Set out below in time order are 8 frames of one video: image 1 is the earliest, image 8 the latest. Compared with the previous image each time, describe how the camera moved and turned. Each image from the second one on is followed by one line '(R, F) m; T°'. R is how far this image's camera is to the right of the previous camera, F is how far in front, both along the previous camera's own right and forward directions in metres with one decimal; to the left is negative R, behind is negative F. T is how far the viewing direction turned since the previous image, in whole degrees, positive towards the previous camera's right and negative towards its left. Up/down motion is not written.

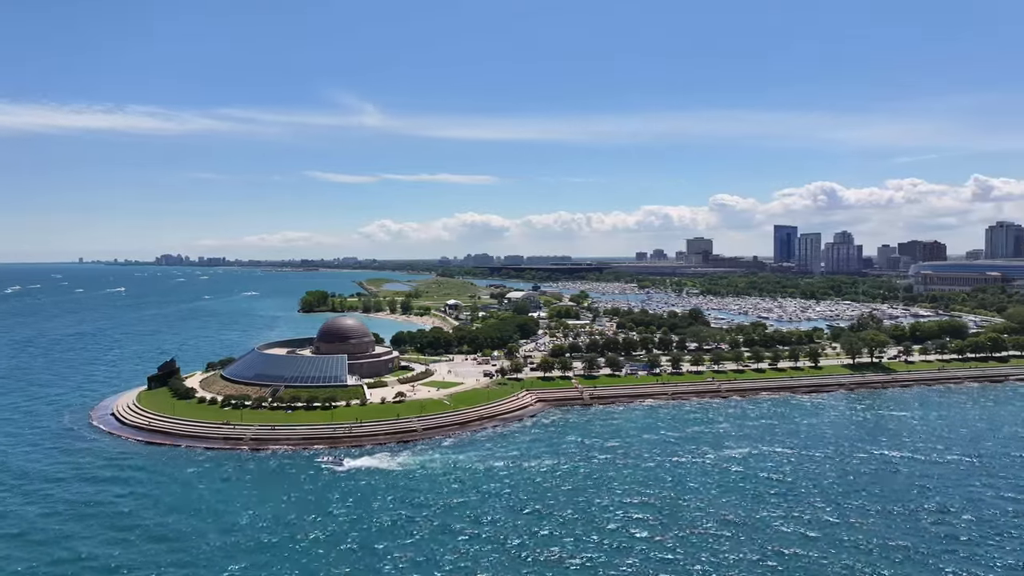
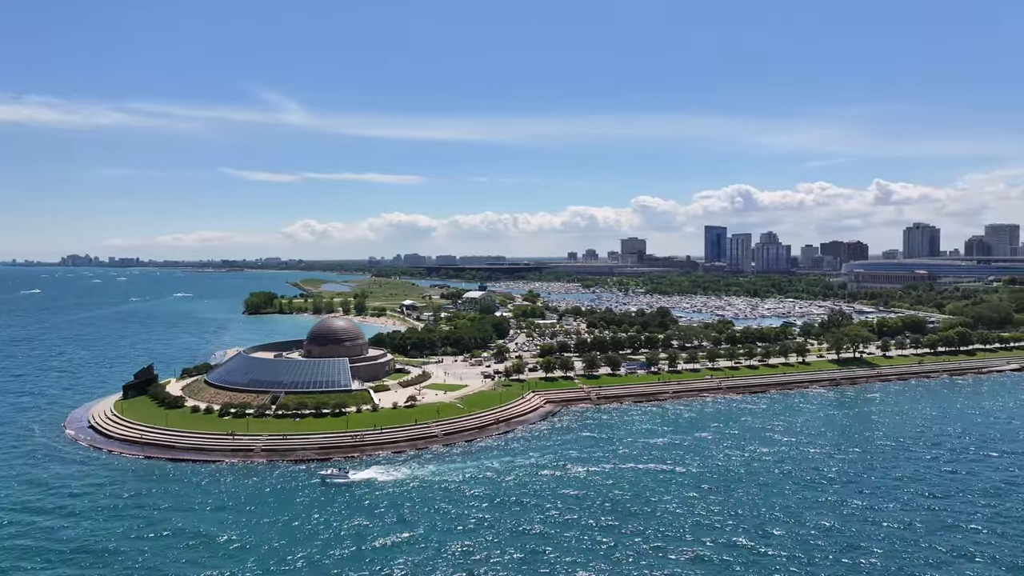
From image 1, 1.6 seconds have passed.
(-5.2, +1.6) m; +6°
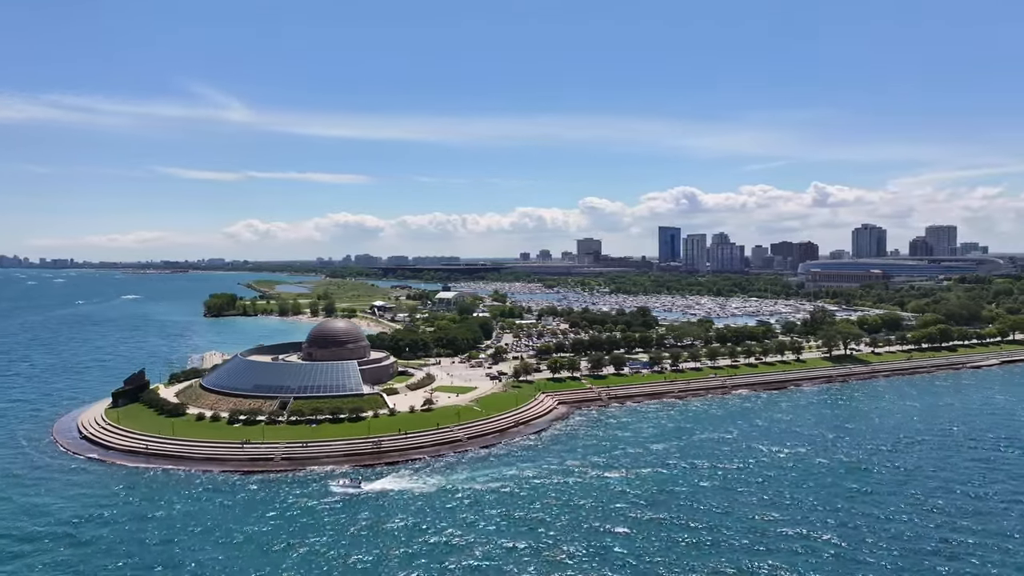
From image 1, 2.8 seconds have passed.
(-4.0, +1.1) m; +4°
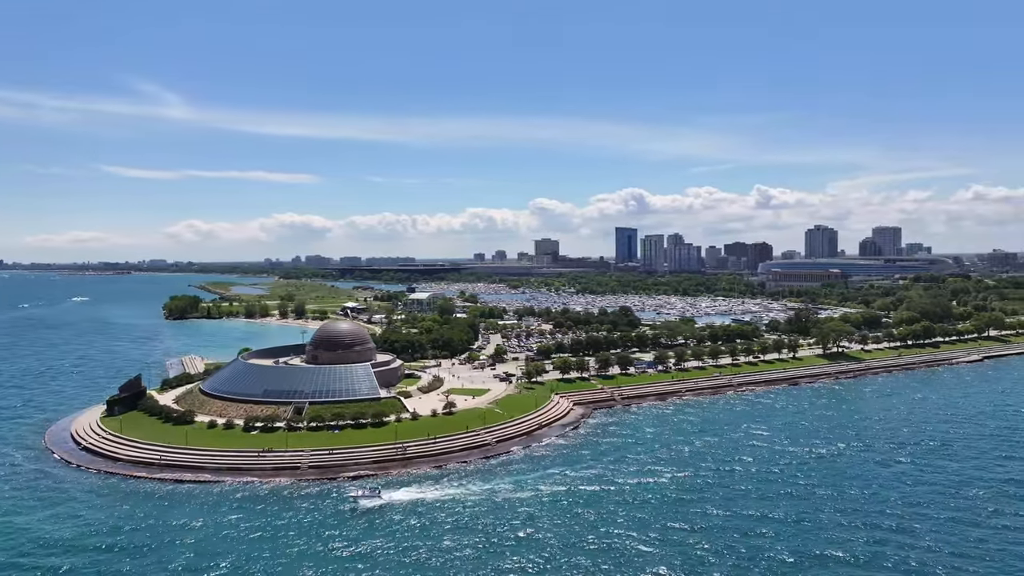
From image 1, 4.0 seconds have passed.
(-4.0, +1.1) m; +4°
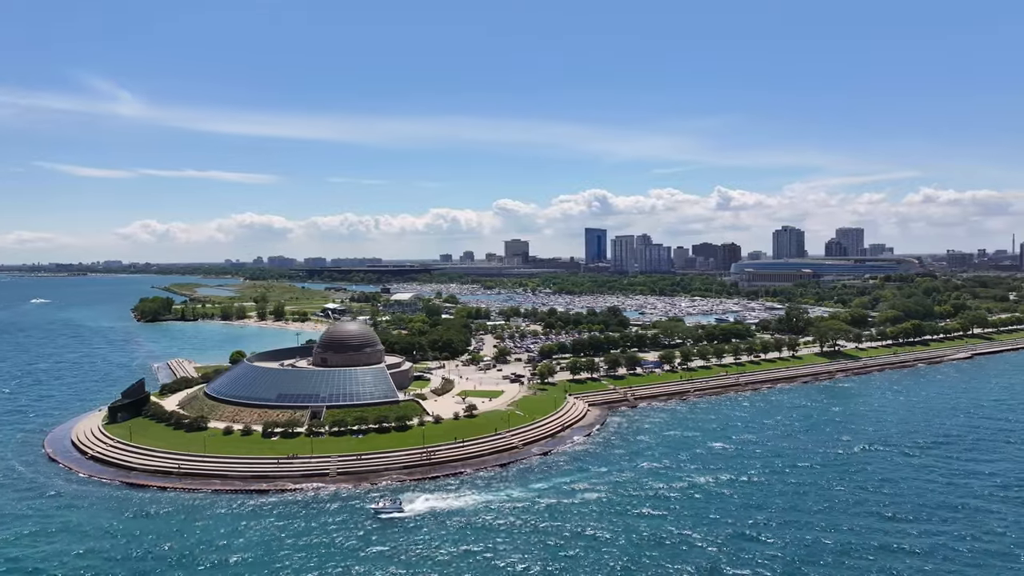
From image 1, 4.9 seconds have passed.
(-3.1, +0.8) m; +3°
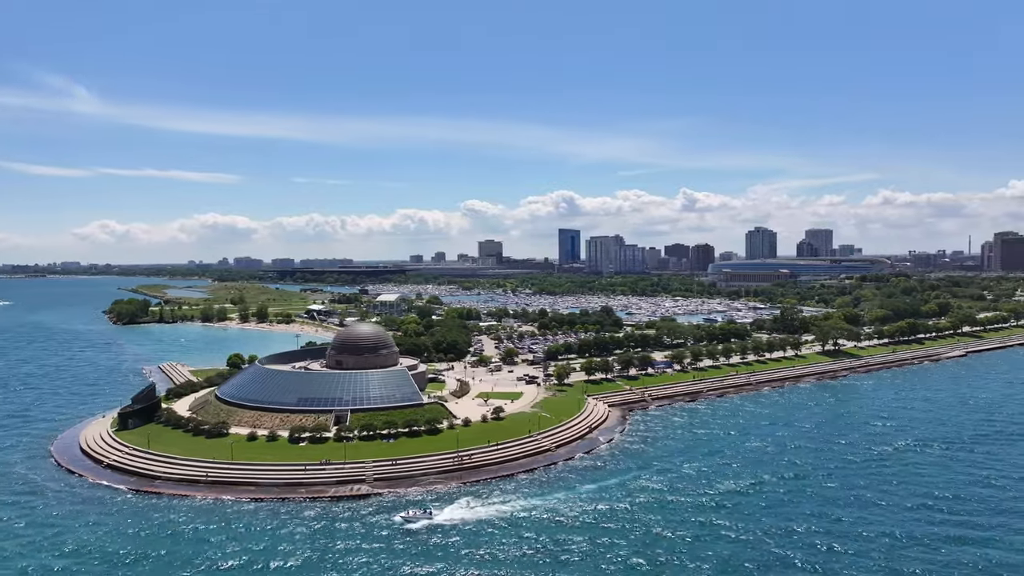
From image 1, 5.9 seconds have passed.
(-3.1, +0.8) m; +2°
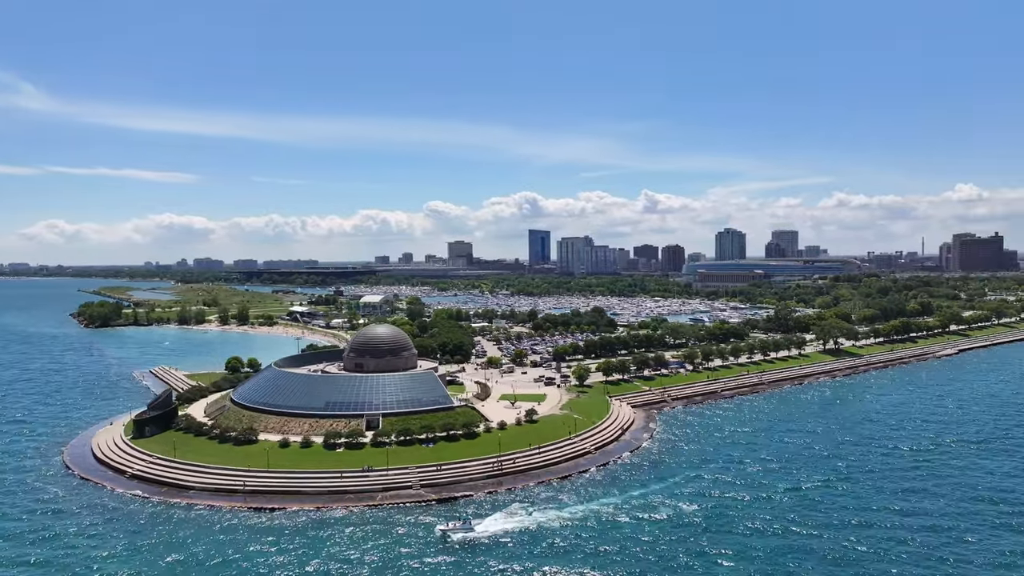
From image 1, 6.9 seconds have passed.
(-3.6, +0.9) m; +3°
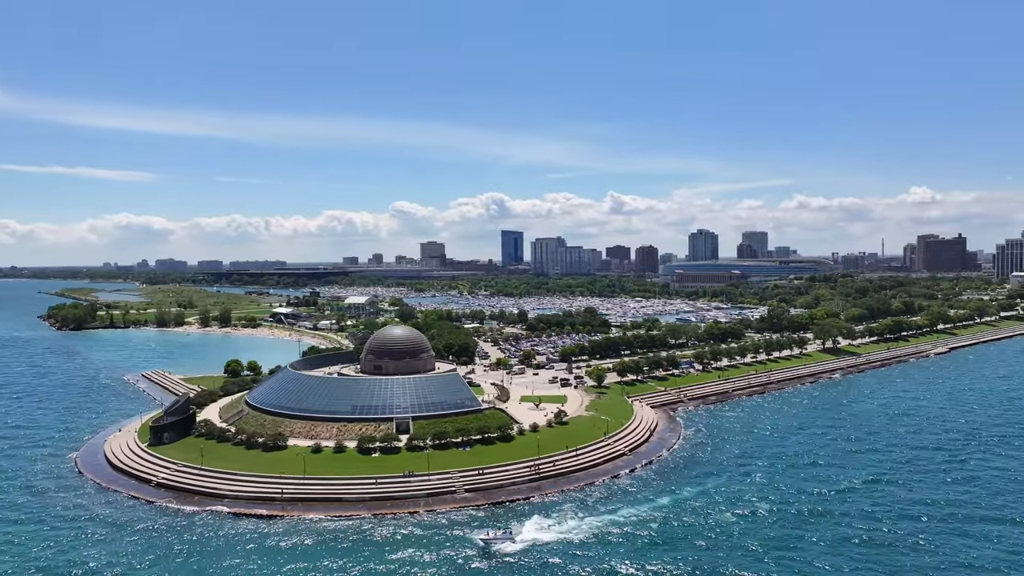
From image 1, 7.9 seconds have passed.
(-3.2, +0.7) m; +3°
